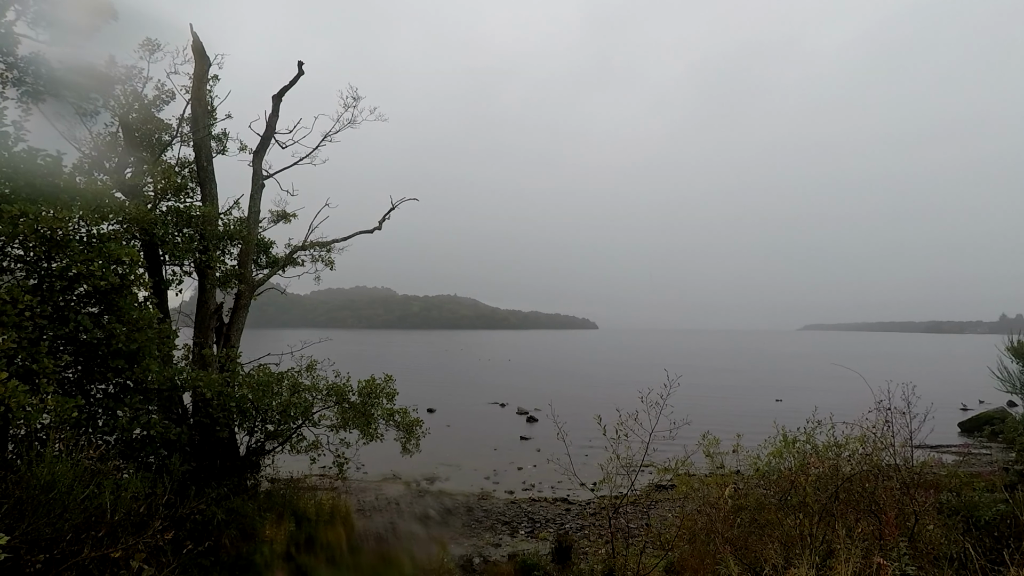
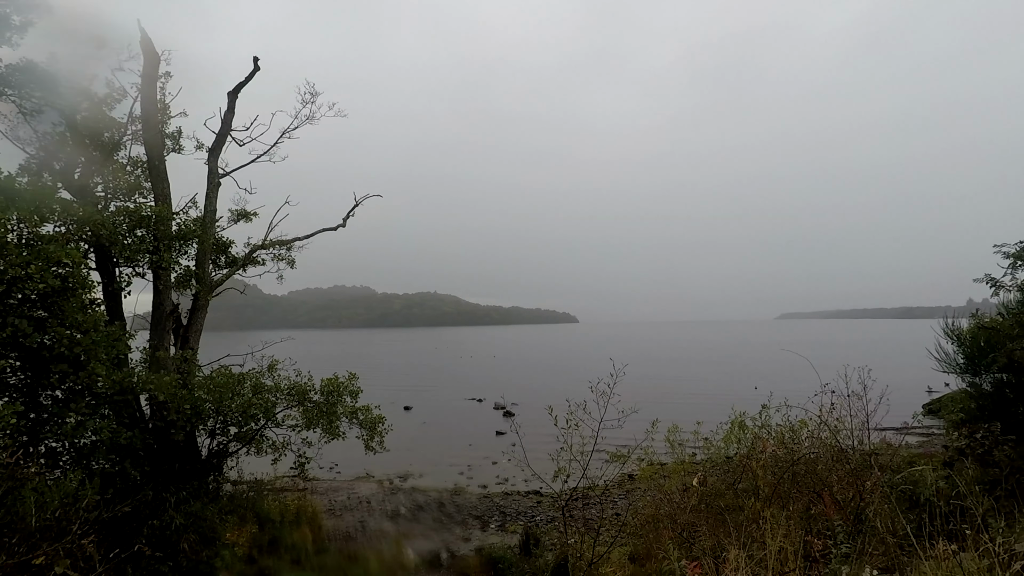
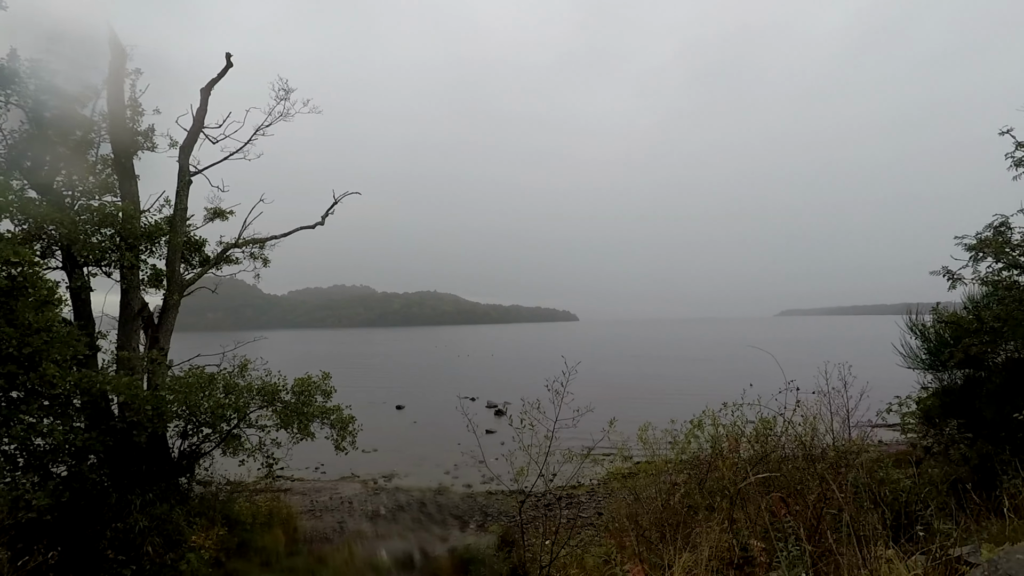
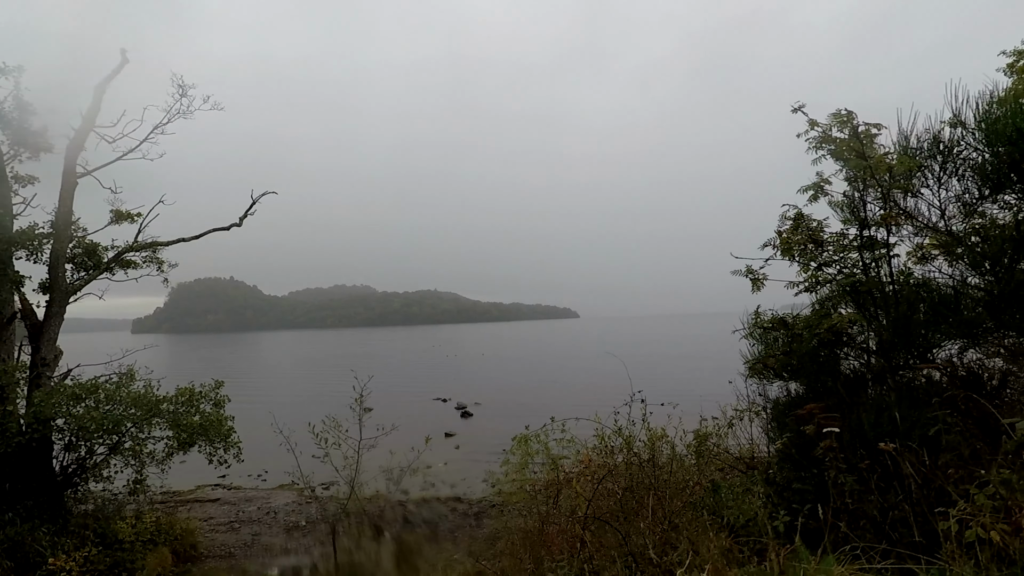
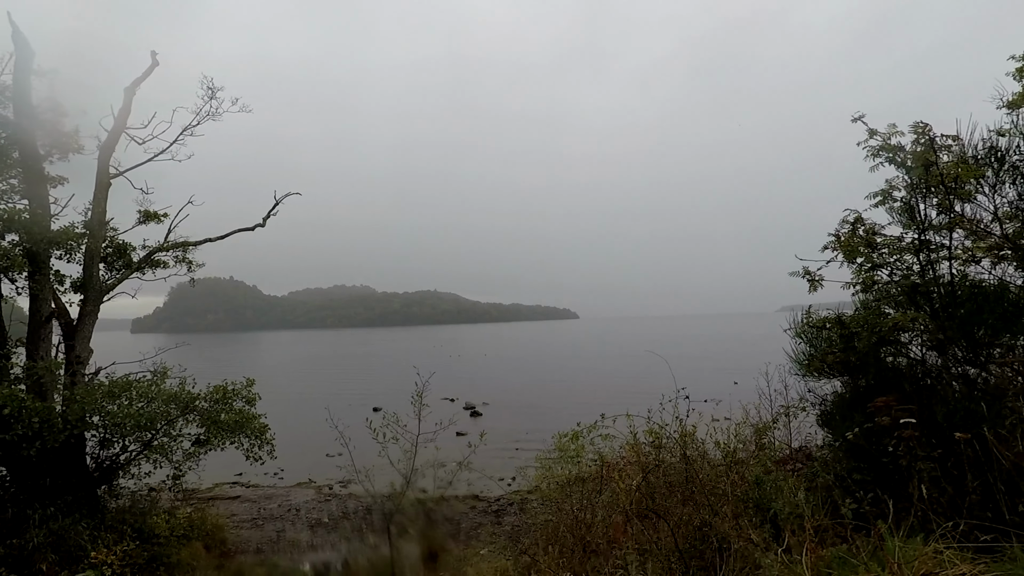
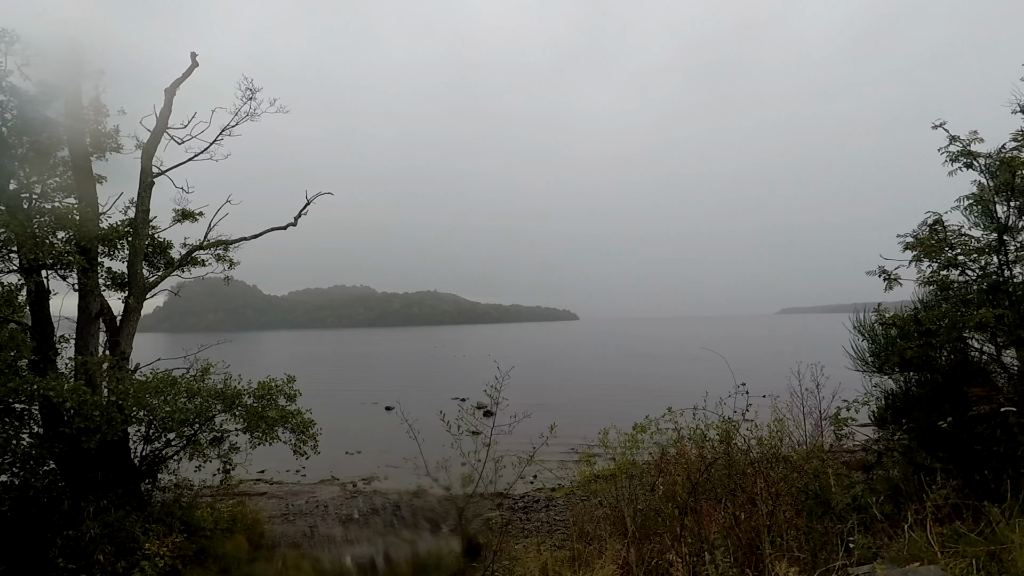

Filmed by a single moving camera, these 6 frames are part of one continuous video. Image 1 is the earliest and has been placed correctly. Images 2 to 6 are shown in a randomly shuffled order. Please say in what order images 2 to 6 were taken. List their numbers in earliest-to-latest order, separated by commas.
2, 3, 6, 5, 4
